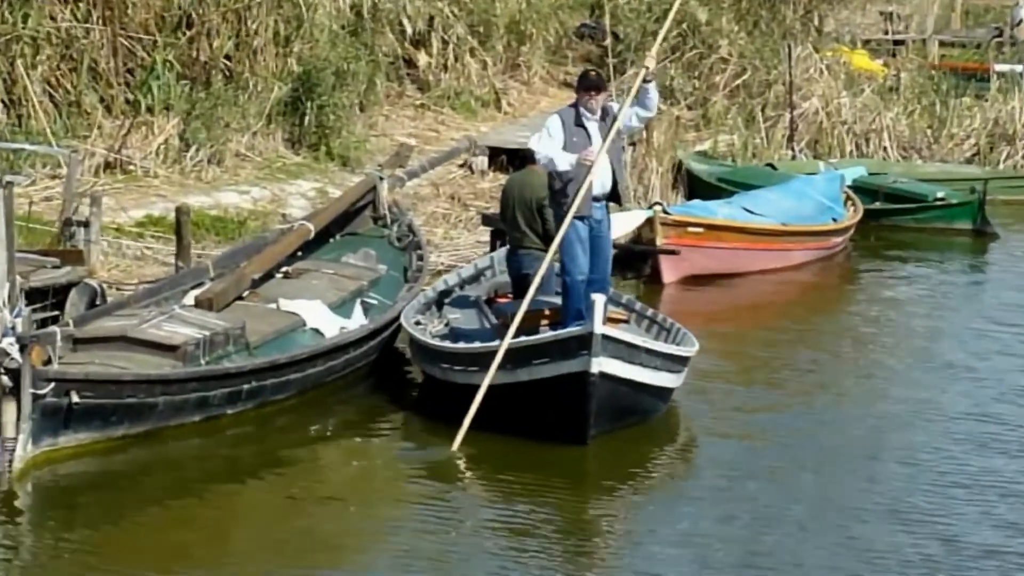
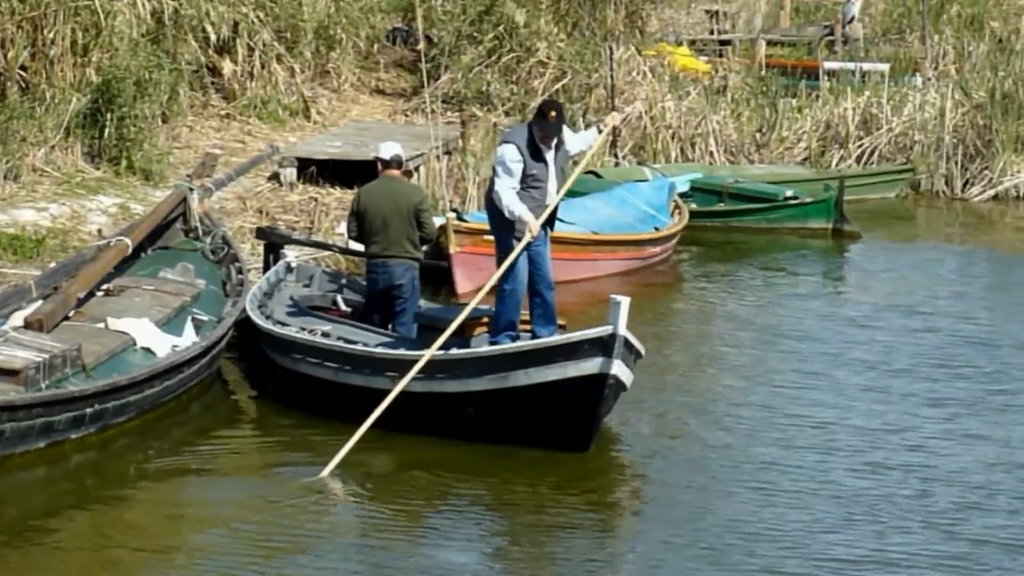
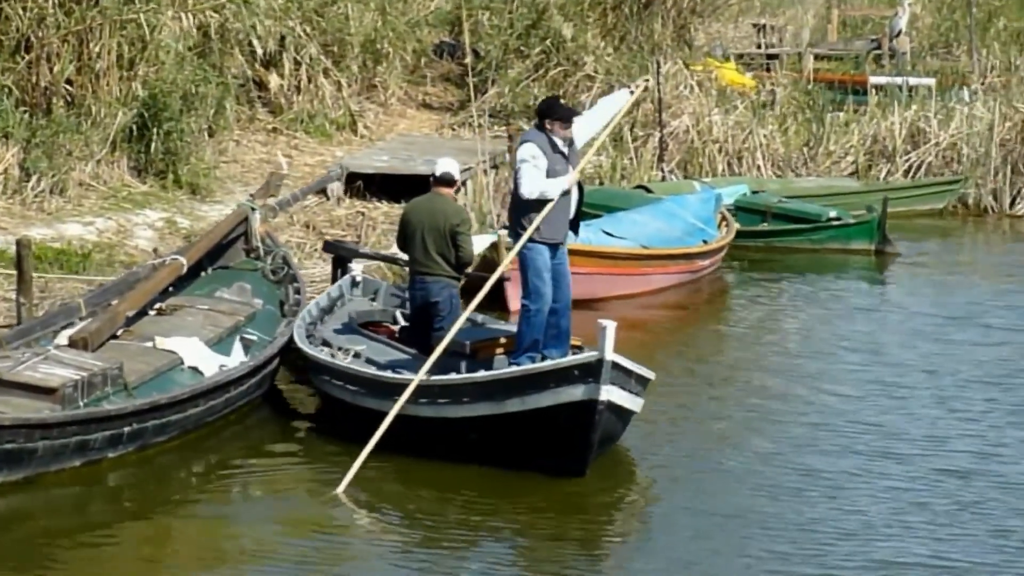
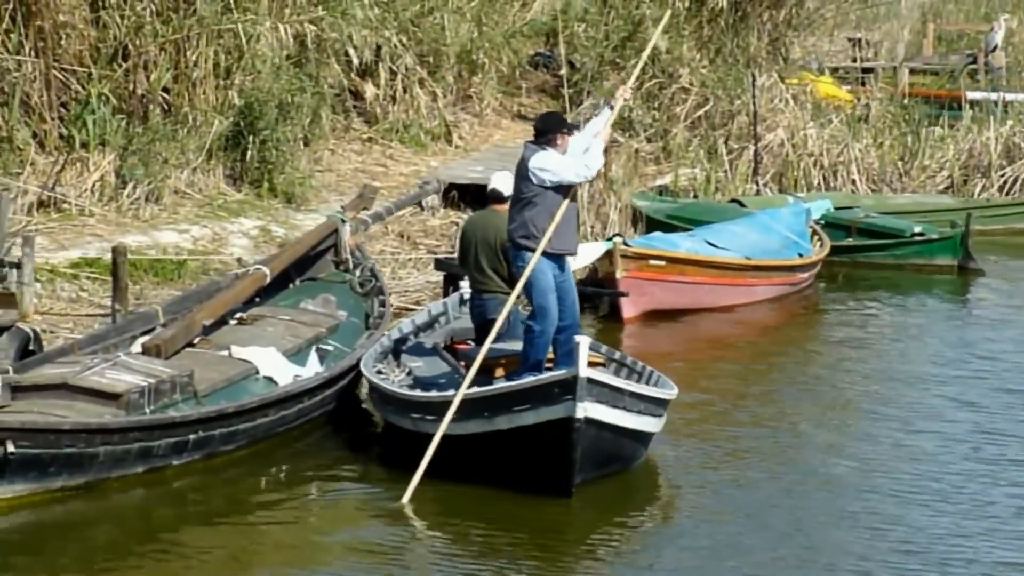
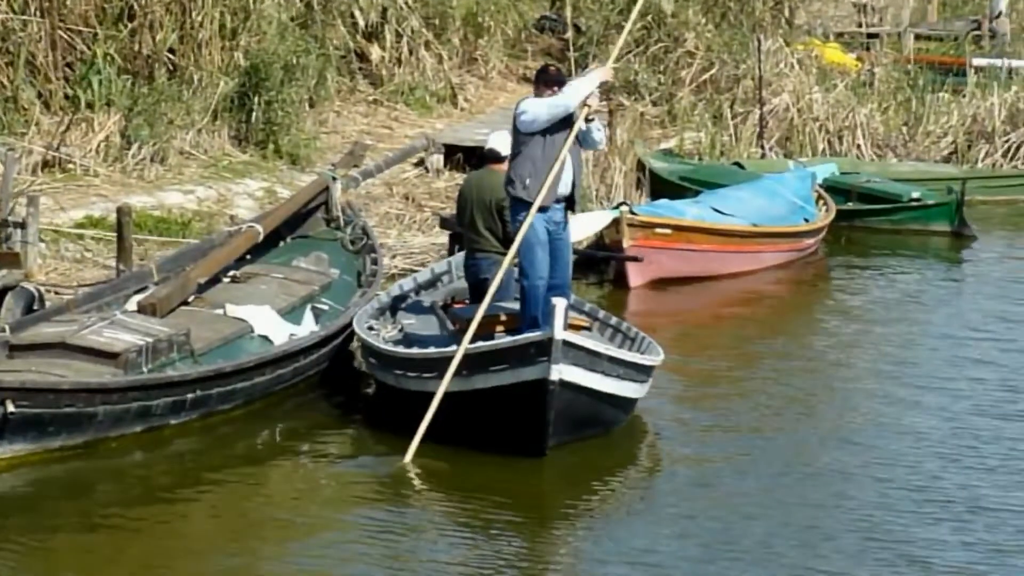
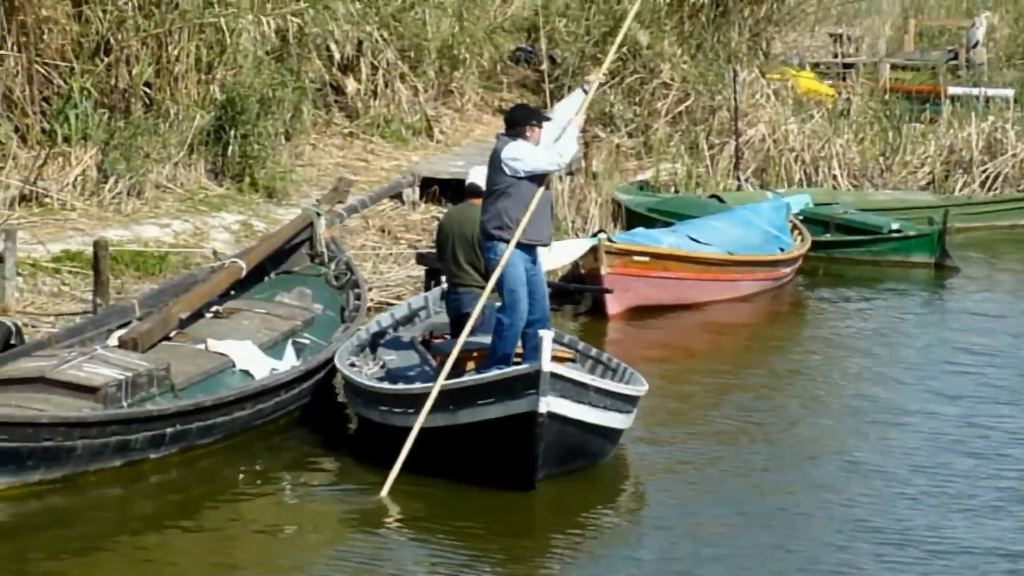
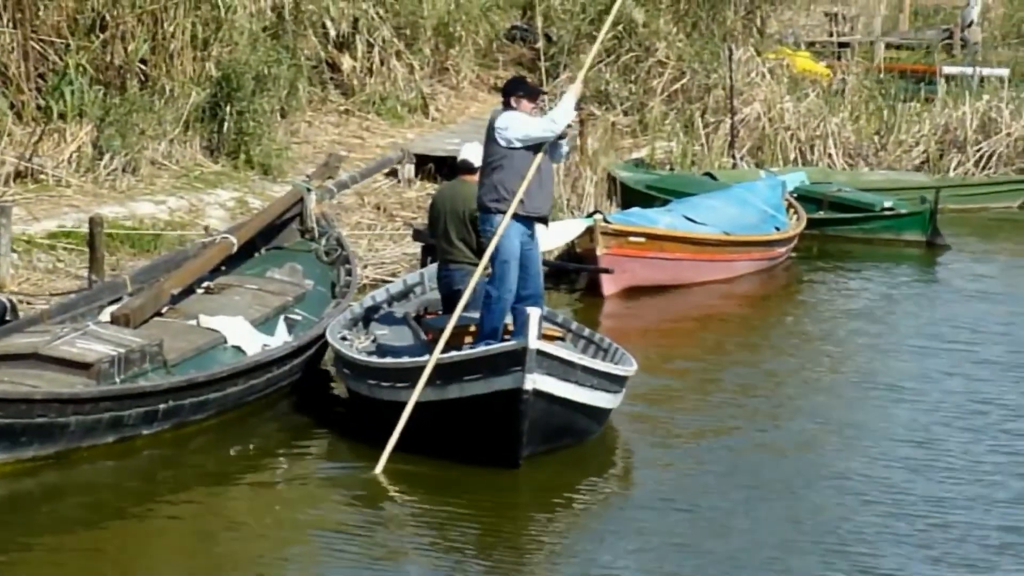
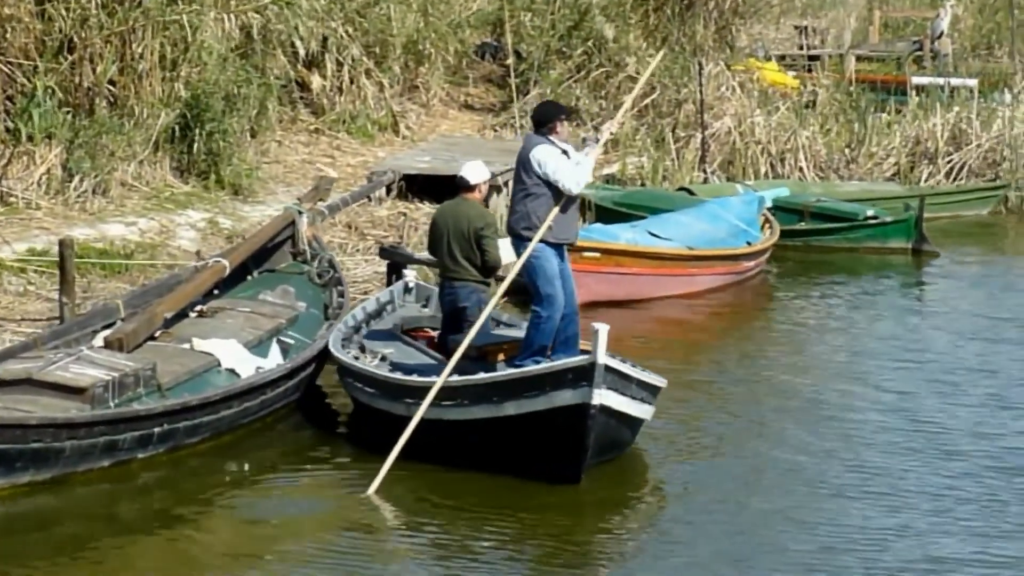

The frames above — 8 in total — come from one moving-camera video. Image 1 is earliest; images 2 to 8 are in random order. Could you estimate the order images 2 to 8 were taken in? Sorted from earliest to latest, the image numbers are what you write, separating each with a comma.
5, 7, 6, 4, 8, 3, 2
